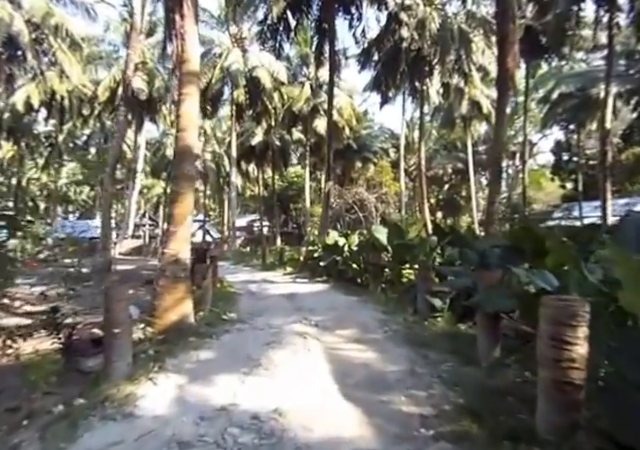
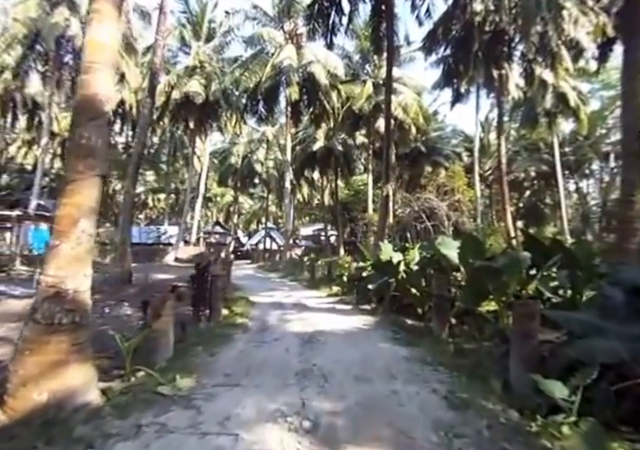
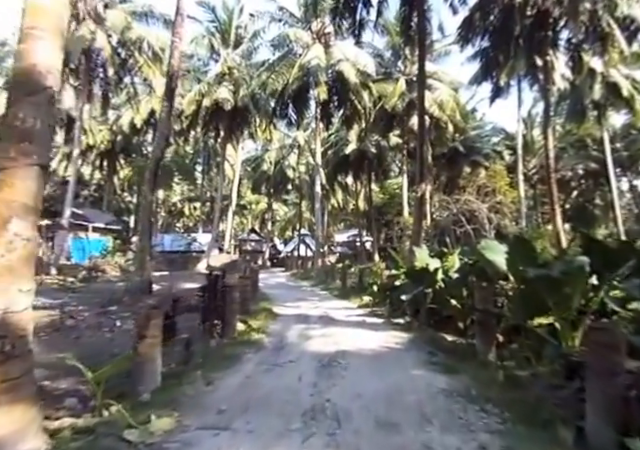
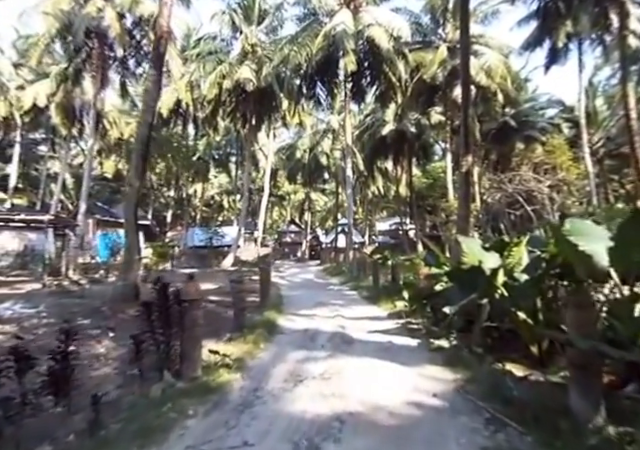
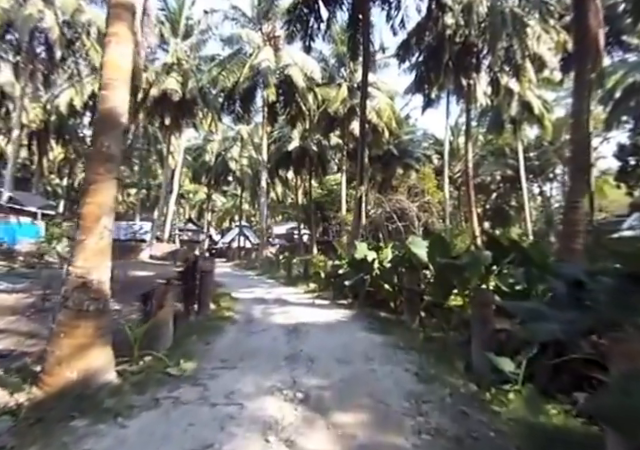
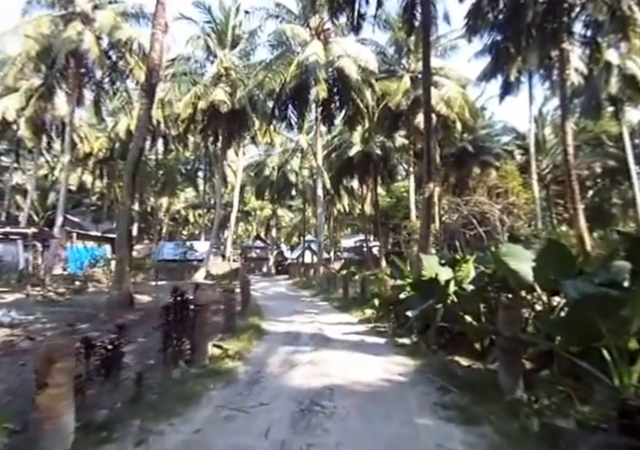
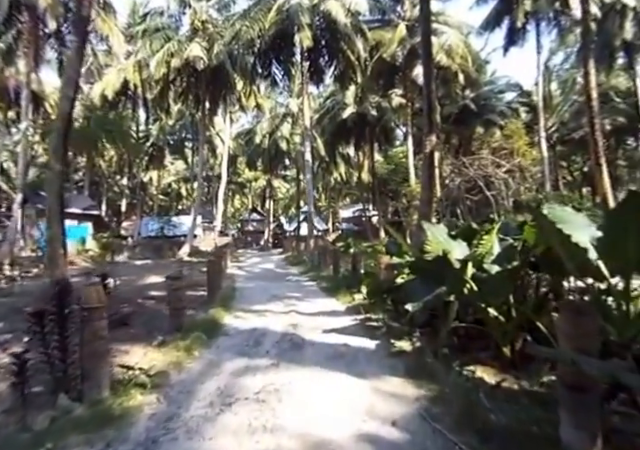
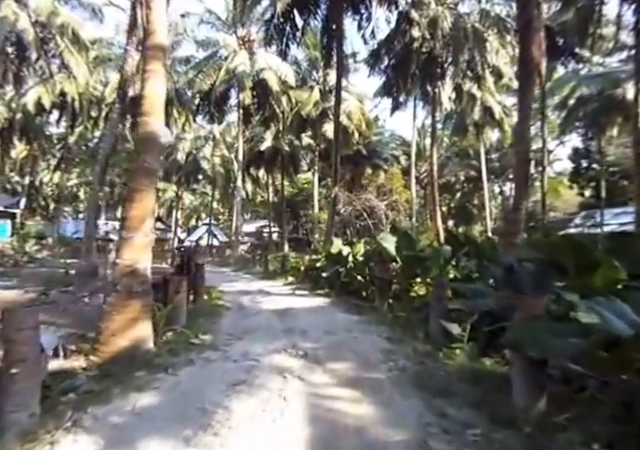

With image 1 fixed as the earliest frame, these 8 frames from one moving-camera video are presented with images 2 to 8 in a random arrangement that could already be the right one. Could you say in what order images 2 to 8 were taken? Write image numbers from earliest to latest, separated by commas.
8, 5, 2, 3, 6, 4, 7
